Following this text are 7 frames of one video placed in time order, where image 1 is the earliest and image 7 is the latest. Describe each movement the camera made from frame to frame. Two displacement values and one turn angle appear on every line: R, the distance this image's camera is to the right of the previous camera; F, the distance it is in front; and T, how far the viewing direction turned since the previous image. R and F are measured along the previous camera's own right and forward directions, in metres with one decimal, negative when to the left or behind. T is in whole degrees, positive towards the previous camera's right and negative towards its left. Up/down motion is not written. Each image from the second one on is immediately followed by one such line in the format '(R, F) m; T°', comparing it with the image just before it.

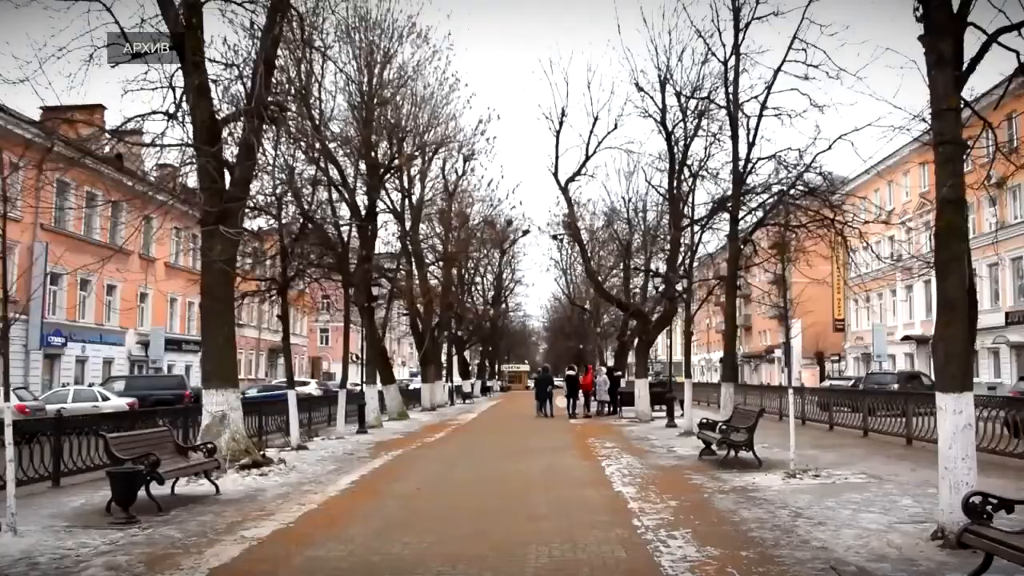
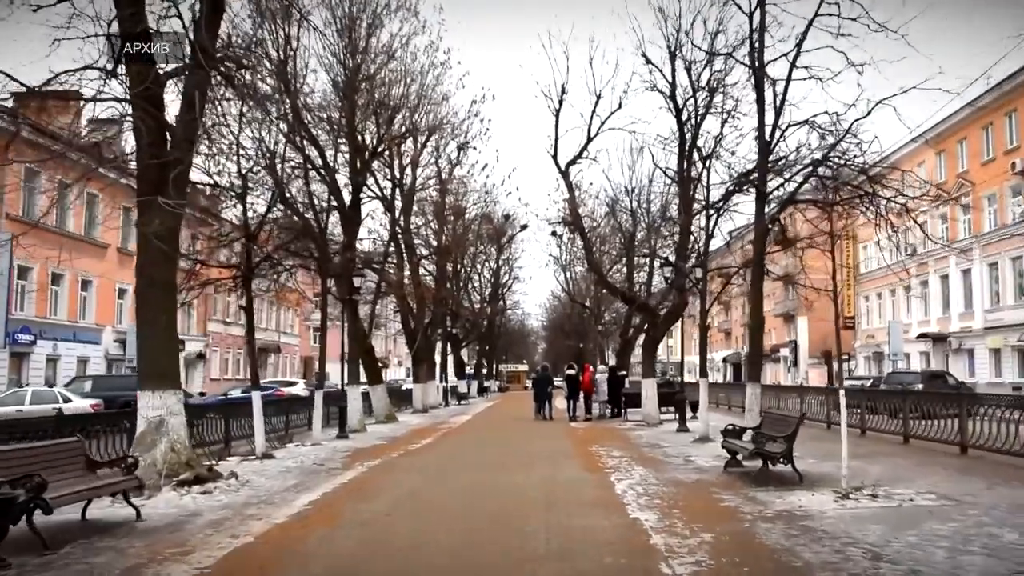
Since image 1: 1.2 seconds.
(+0.1, +2.3) m; 0°
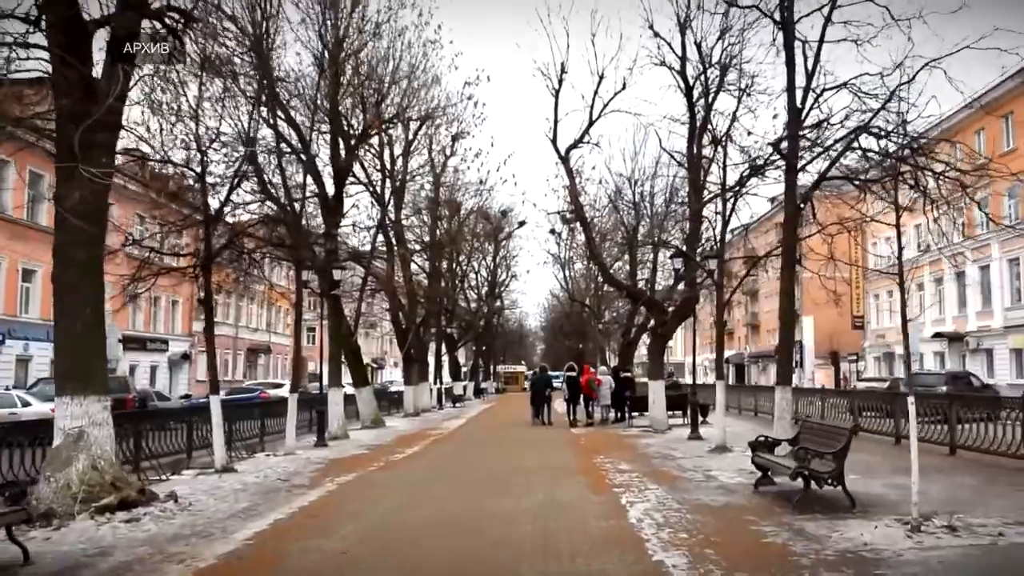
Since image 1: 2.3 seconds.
(+0.1, +2.0) m; 0°
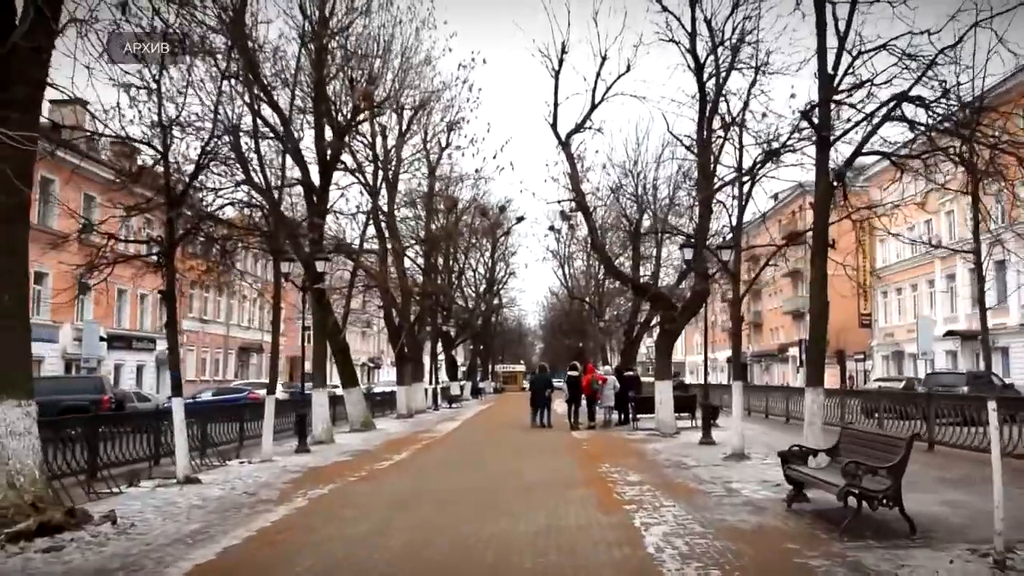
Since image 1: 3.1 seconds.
(+0.1, +1.5) m; 0°
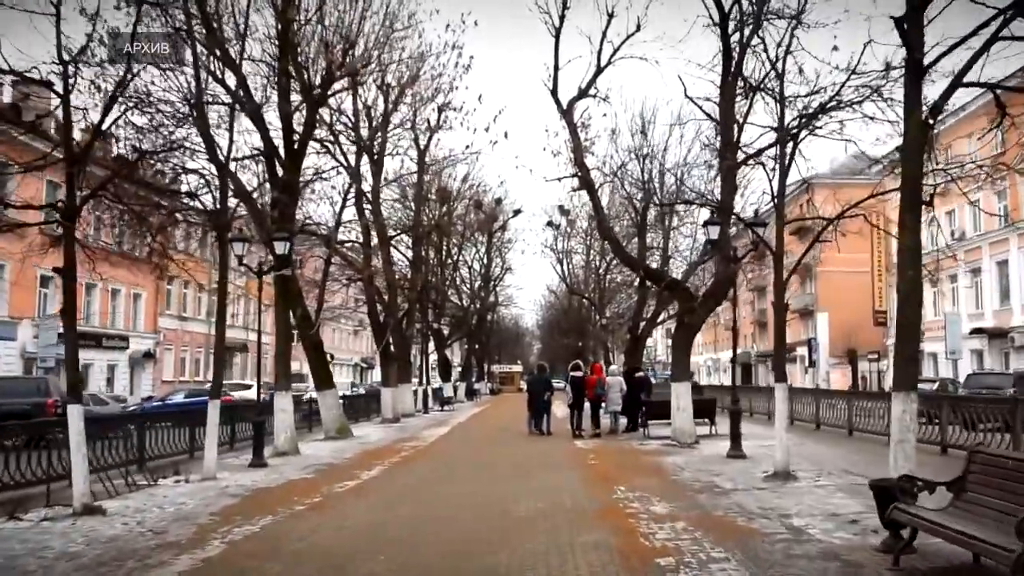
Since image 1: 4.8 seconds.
(+0.1, +2.9) m; 0°
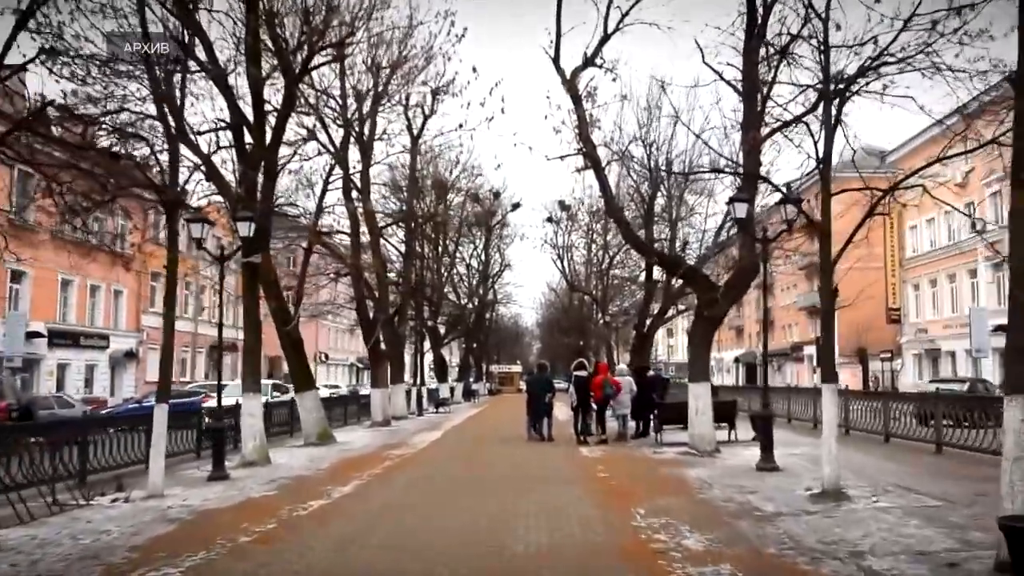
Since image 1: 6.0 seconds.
(0.0, +2.1) m; 0°
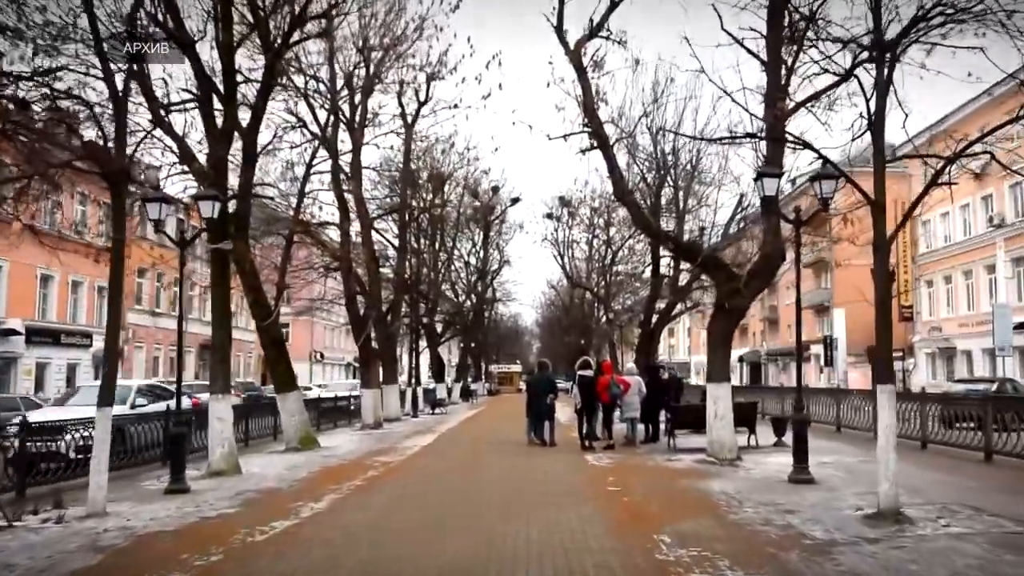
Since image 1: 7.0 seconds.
(0.0, +1.7) m; 0°
